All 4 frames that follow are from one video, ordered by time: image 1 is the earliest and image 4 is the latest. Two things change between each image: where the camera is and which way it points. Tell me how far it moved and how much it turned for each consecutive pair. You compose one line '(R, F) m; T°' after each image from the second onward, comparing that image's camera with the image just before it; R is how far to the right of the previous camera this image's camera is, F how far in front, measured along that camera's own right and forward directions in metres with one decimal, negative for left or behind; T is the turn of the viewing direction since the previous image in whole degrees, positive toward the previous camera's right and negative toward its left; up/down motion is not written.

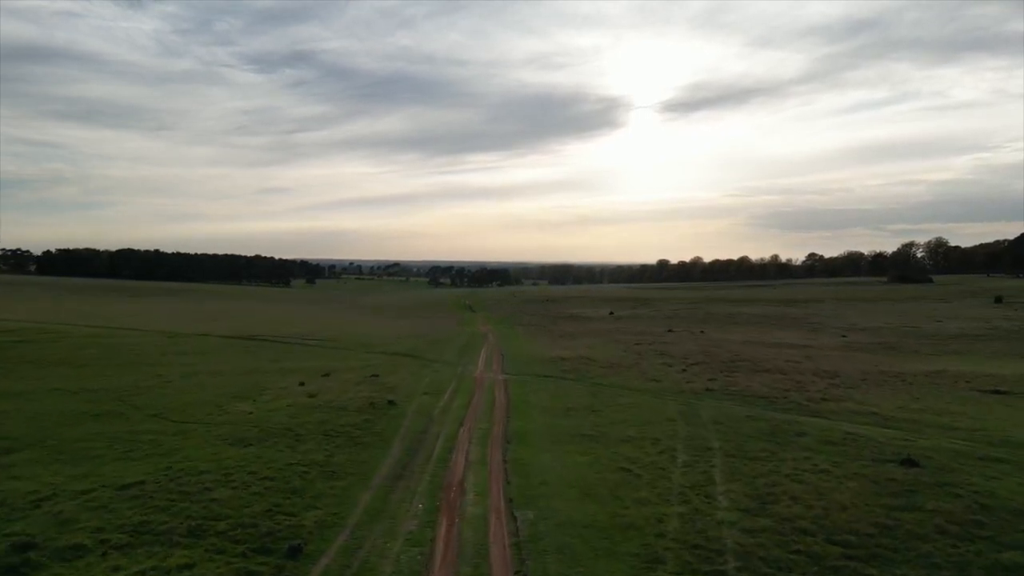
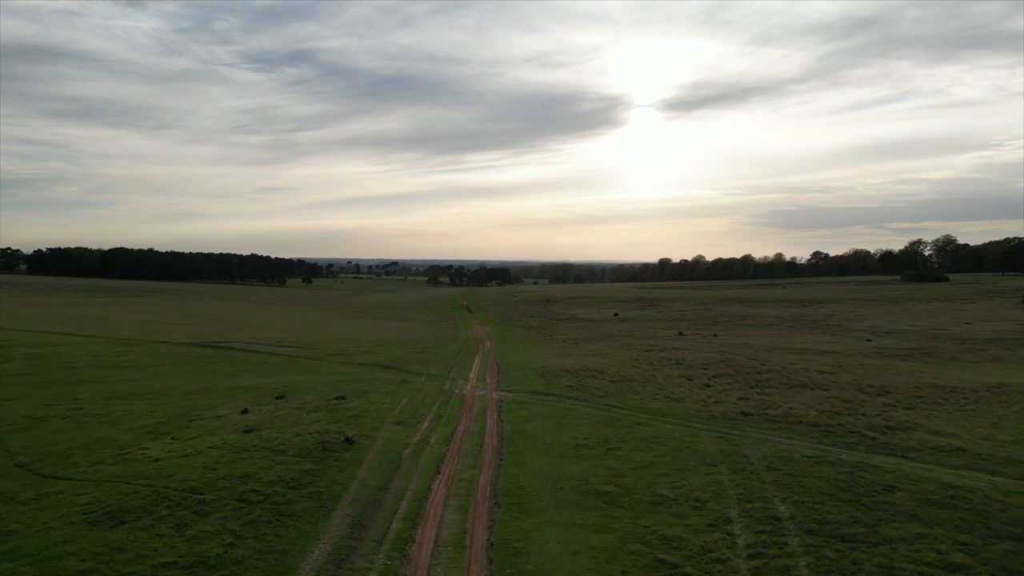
(+0.2, +4.5) m; 0°
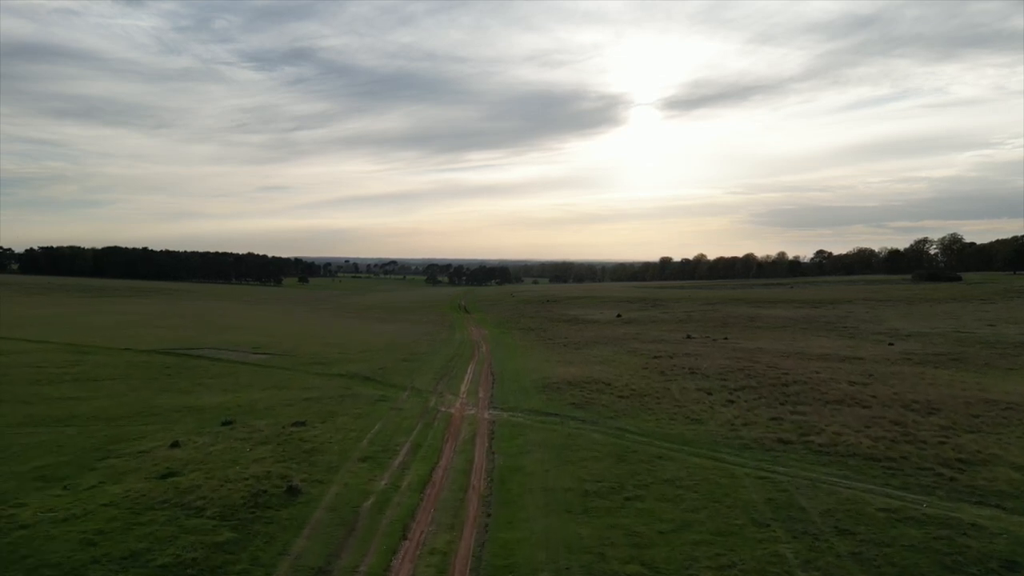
(+0.2, +3.5) m; 0°
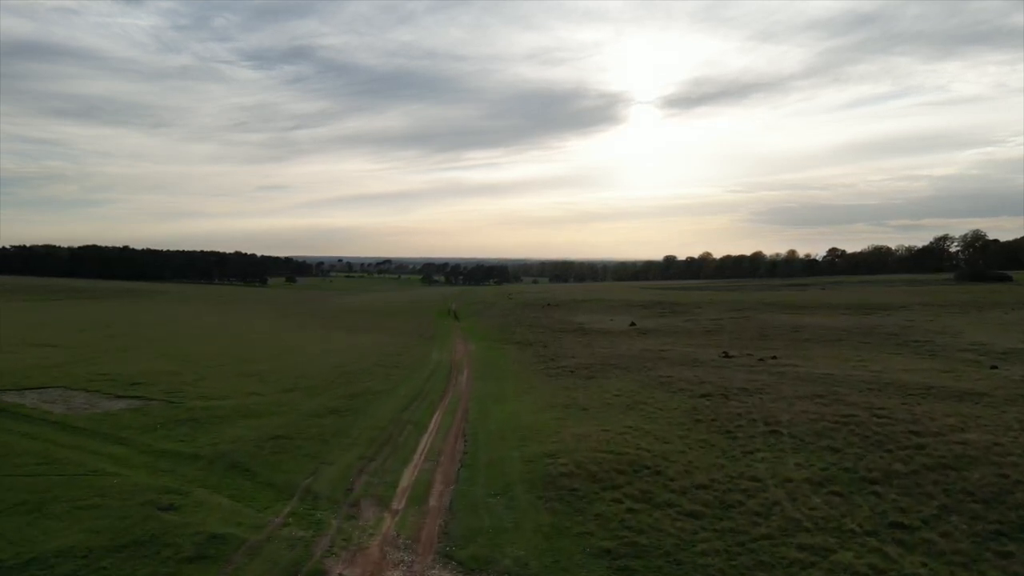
(+0.7, +11.8) m; 0°
